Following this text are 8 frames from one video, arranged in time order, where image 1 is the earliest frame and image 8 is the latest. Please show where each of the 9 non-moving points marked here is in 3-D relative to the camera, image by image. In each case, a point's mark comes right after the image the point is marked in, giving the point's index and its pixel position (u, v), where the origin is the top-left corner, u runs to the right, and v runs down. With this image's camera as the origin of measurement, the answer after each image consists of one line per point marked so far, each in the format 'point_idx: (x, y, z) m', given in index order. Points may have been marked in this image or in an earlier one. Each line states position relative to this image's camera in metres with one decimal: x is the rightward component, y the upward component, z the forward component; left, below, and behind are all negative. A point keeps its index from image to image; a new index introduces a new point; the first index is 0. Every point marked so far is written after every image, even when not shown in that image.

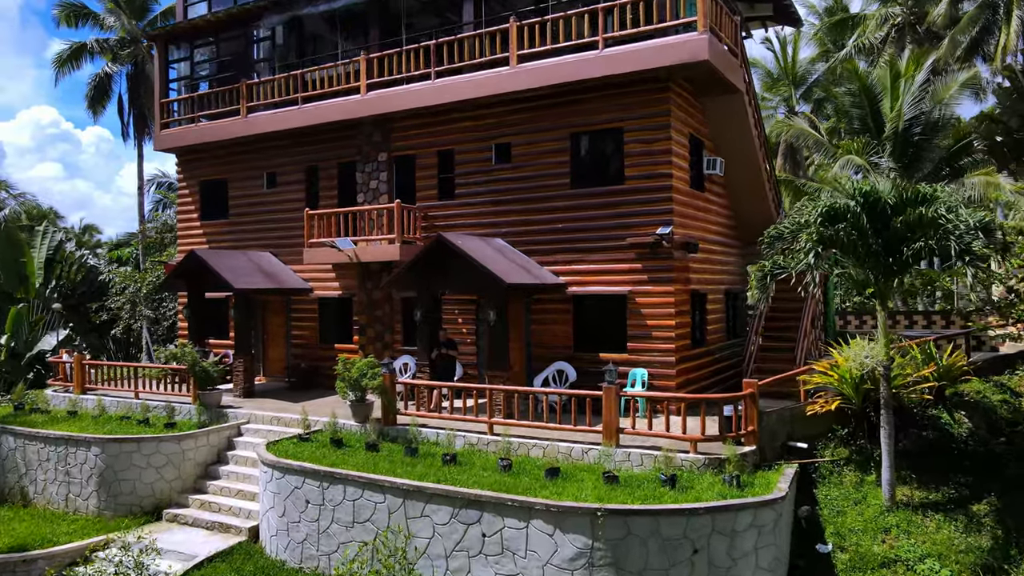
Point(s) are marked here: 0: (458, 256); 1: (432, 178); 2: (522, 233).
0: (-0.7, +0.5, +13.2) m
1: (-1.3, +1.8, +15.8) m
2: (+0.1, +0.9, +14.7) m
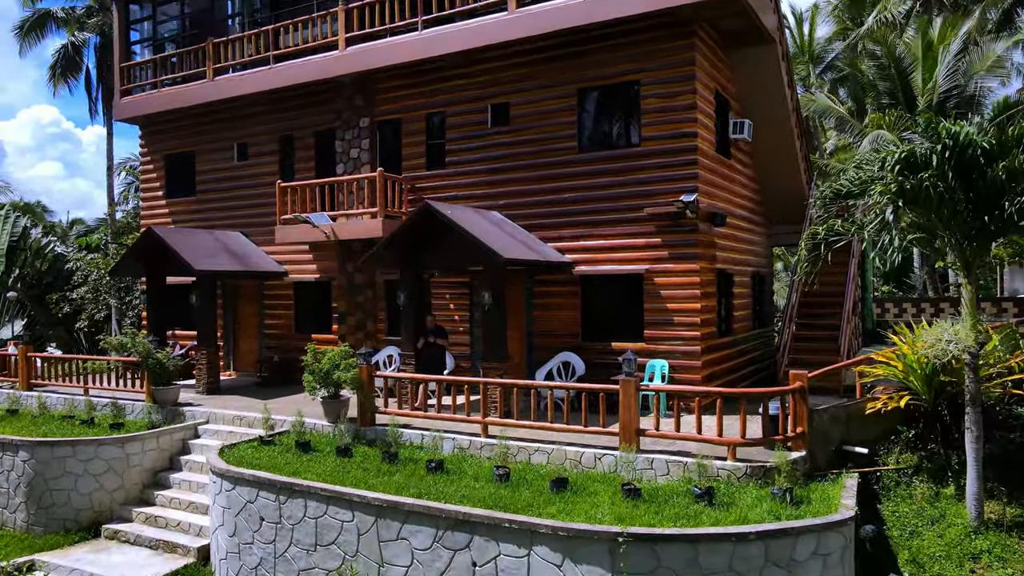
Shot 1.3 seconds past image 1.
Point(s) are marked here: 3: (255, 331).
0: (-0.8, +0.7, +11.4) m
1: (-1.4, +2.1, +13.9) m
2: (+0.1, +1.1, +12.8) m
3: (-4.4, -0.7, +16.2) m
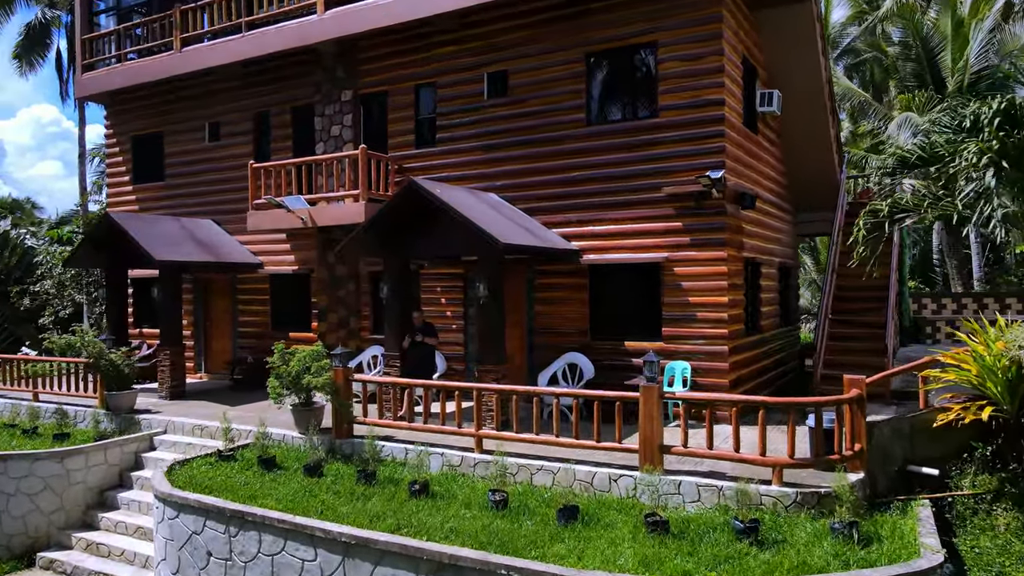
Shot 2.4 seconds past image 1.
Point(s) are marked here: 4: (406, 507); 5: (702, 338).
0: (-0.8, +0.8, +9.9) m
1: (-1.4, +2.2, +12.4) m
2: (+0.1, +1.2, +11.4) m
3: (-4.4, -0.6, +14.7) m
4: (-0.8, -1.7, +7.4) m
5: (+2.0, -0.5, +10.0) m
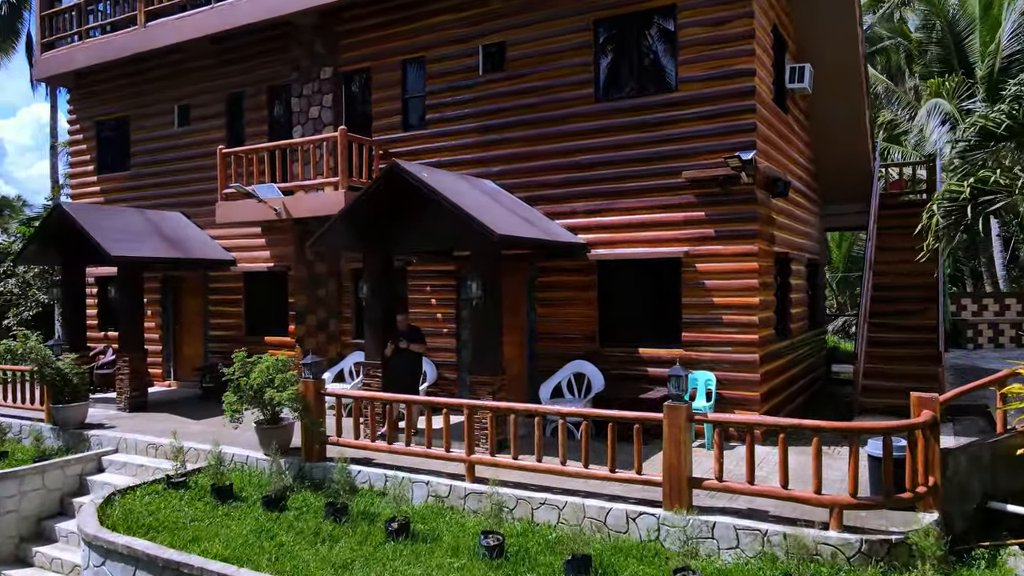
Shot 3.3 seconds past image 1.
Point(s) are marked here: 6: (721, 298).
0: (-0.8, +0.8, +8.6) m
1: (-1.4, +2.2, +11.1) m
2: (+0.1, +1.2, +10.1) m
3: (-4.4, -0.6, +13.4) m
4: (-0.8, -1.7, +6.0) m
5: (+2.0, -0.5, +8.7) m
6: (+1.9, -0.1, +8.7) m
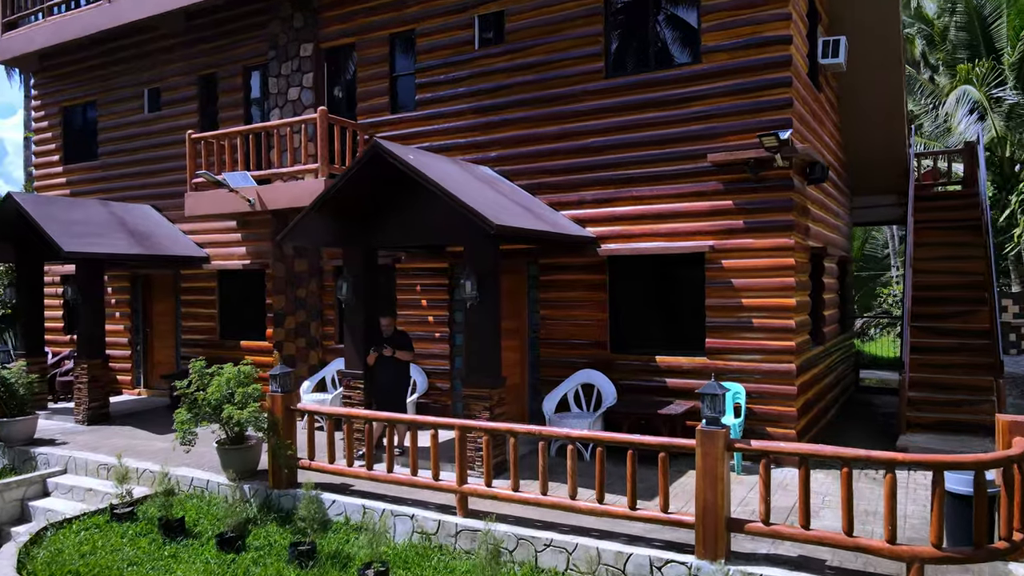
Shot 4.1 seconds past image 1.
0: (-0.8, +0.8, +7.5) m
1: (-1.4, +2.2, +10.0) m
2: (+0.1, +1.2, +9.0) m
3: (-4.4, -0.6, +12.3) m
4: (-0.8, -1.7, +4.9) m
5: (+2.0, -0.5, +7.6) m
6: (+1.9, -0.1, +7.6) m
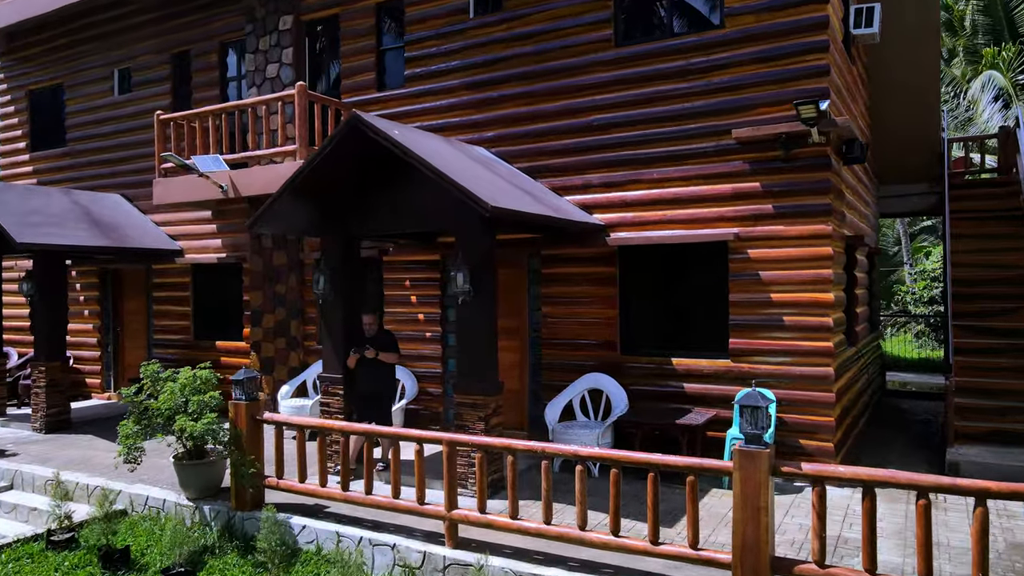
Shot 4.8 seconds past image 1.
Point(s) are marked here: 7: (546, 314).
0: (-0.8, +0.9, +6.6) m
1: (-1.4, +2.3, +9.1) m
2: (+0.1, +1.3, +8.1) m
3: (-4.5, -0.6, +11.4) m
4: (-0.9, -1.7, +4.0) m
5: (+2.0, -0.5, +6.7) m
6: (+1.9, 0.0, +6.7) m
7: (+0.3, -0.2, +7.9) m
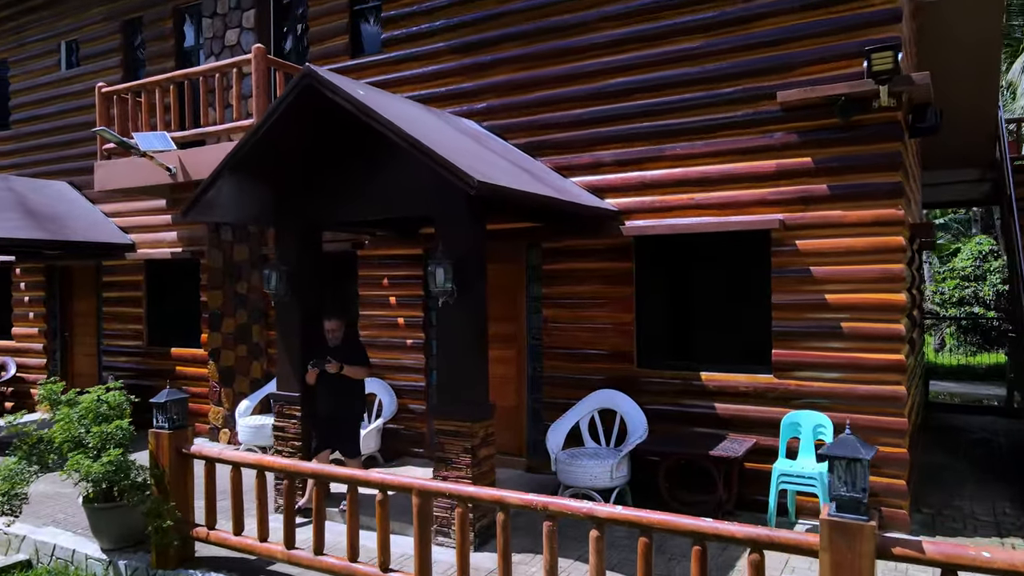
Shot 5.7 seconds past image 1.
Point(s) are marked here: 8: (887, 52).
0: (-0.8, +0.9, +5.3) m
1: (-1.4, +2.3, +7.8) m
2: (0.0, +1.3, +6.8) m
3: (-4.5, -0.6, +10.1) m
4: (-0.9, -1.6, +2.8) m
5: (+1.9, -0.5, +5.4) m
6: (+1.9, 0.0, +5.4) m
7: (+0.3, -0.2, +6.7) m
8: (+1.9, +1.2, +4.8) m
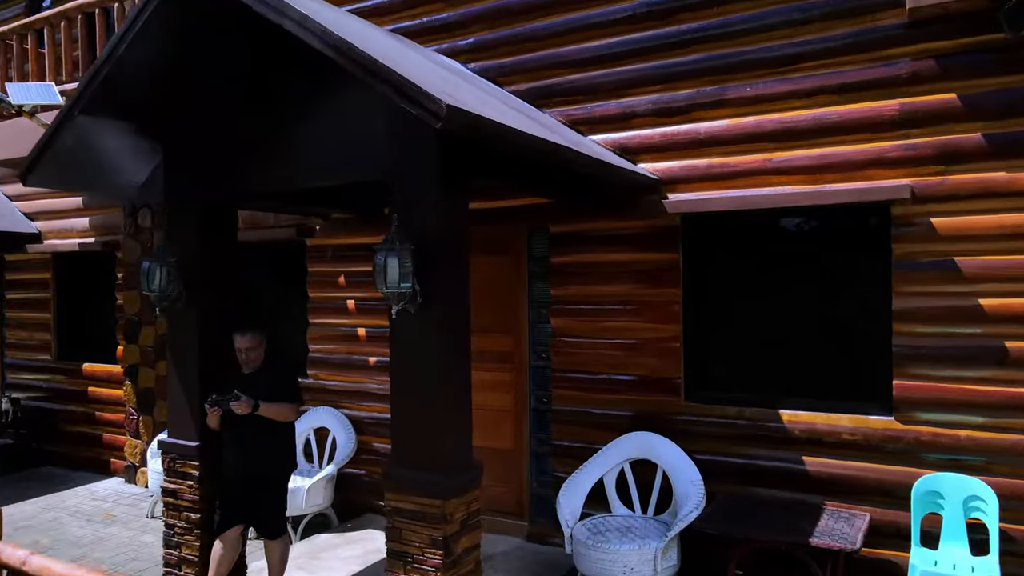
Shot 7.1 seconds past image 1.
0: (-0.8, +0.9, +3.5) m
1: (-1.5, +2.3, +6.0) m
2: (0.0, +1.3, +4.9) m
3: (-4.5, -0.6, +8.3) m
4: (-0.9, -1.6, +0.9) m
5: (+1.9, -0.5, +3.6) m
6: (+1.9, 0.0, +3.6) m
7: (+0.2, -0.2, +4.8) m
8: (+1.9, +1.2, +2.9) m
